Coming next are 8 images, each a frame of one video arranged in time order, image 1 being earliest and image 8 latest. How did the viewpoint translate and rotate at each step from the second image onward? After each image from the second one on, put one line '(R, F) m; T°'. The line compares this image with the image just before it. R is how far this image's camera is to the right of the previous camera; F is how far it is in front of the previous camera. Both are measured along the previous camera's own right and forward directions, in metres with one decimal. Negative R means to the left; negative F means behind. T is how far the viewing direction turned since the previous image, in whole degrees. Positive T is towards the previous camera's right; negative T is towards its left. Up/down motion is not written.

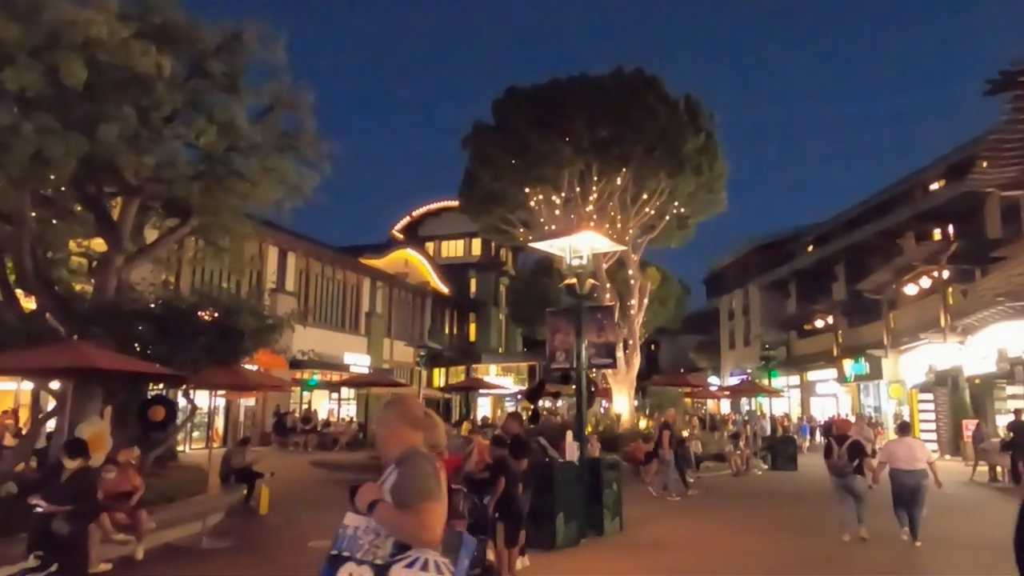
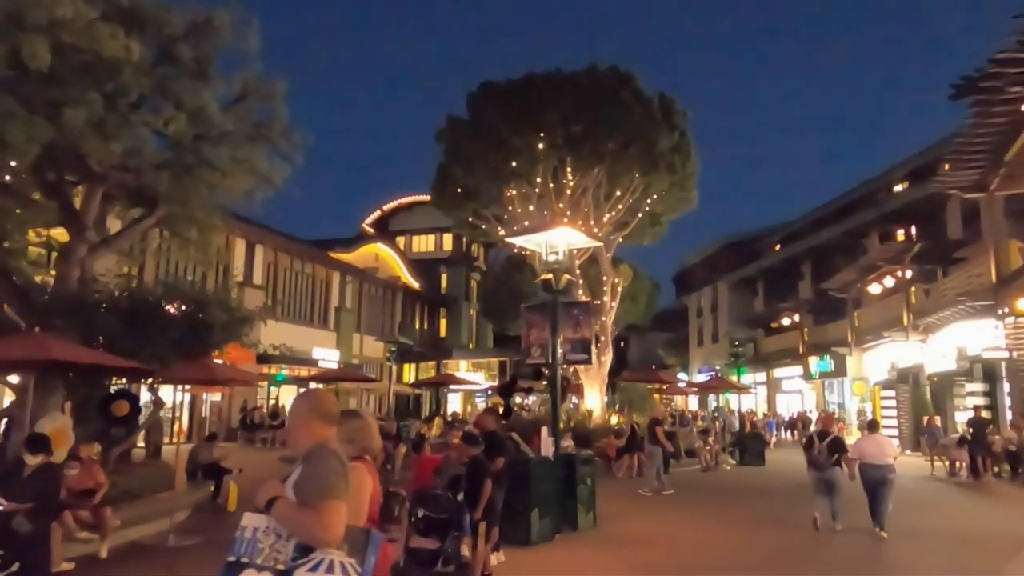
(-0.1, +0.1) m; +2°
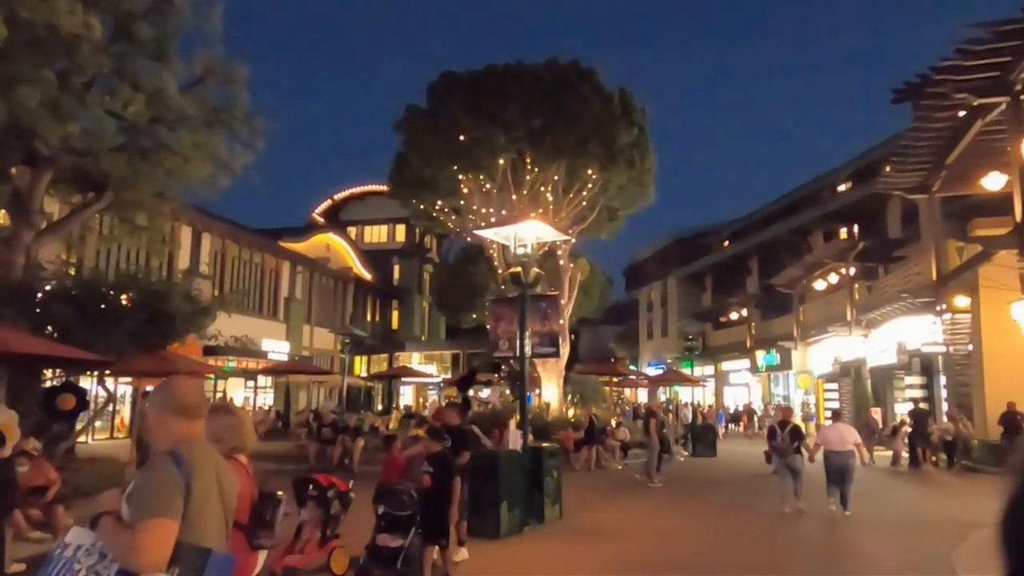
(-0.4, +0.1) m; +4°
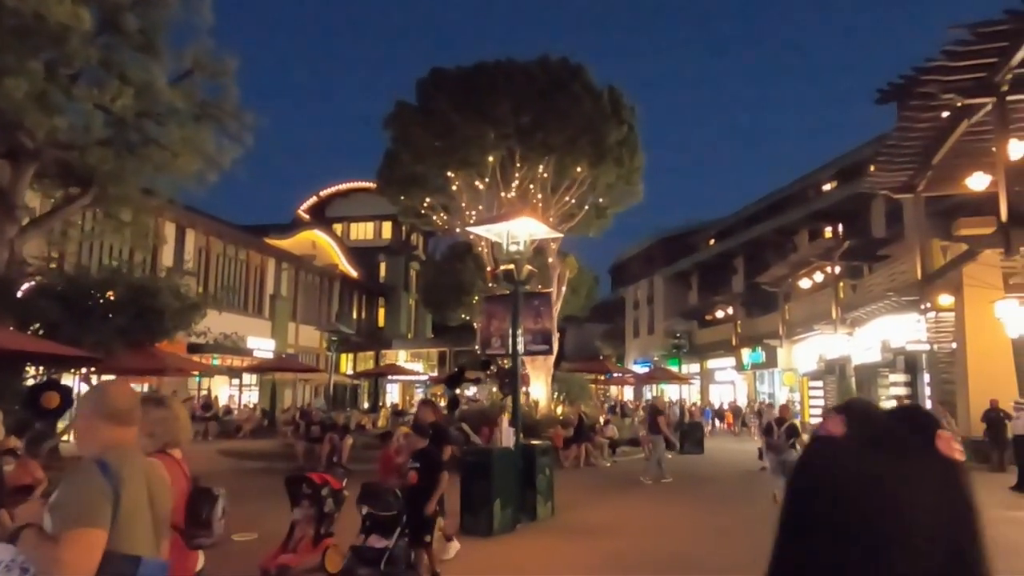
(-0.2, +0.1) m; +1°
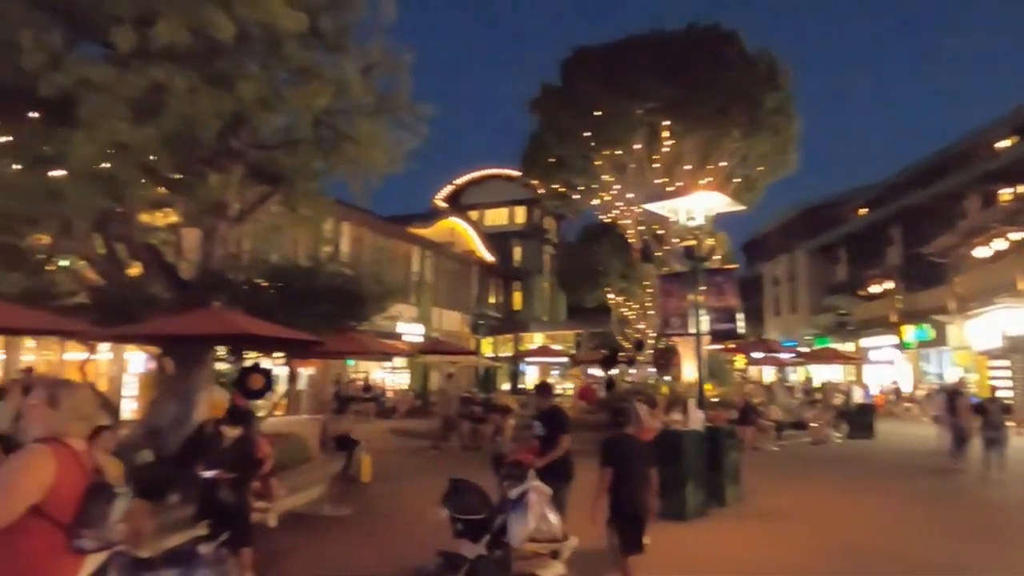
(-1.2, 0.0) m; -10°
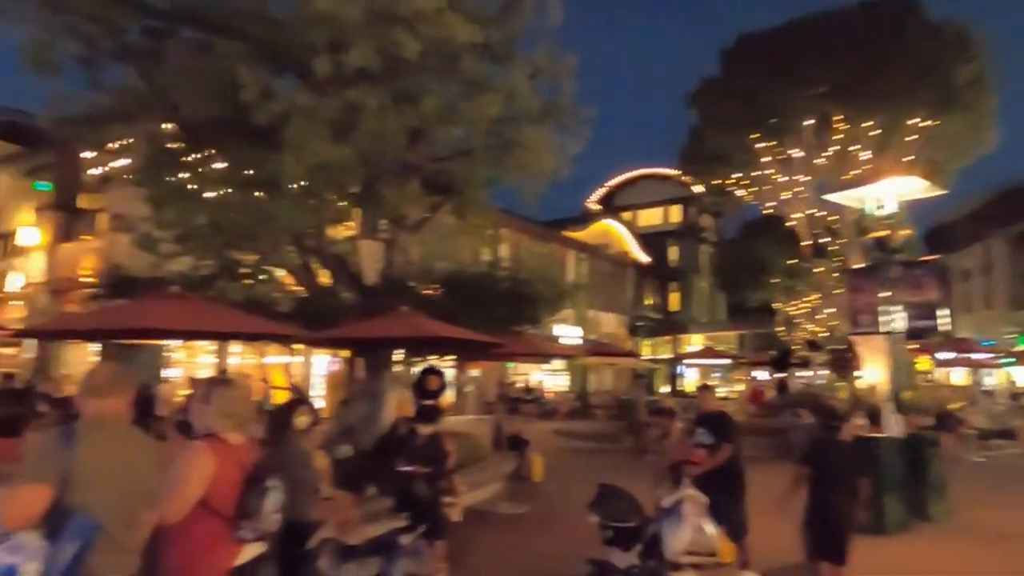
(-0.4, -0.1) m; -12°
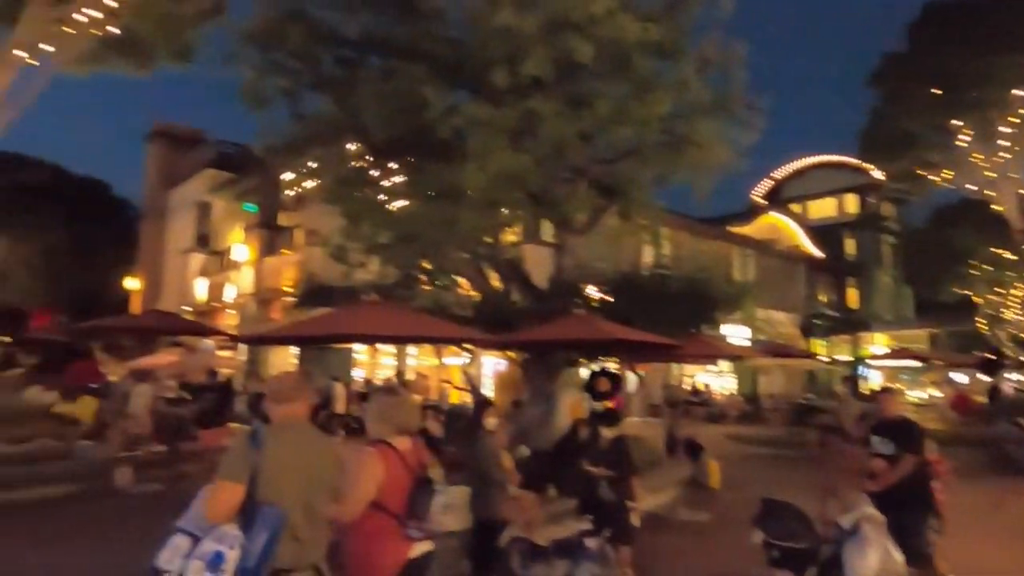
(-0.4, -0.1) m; -13°
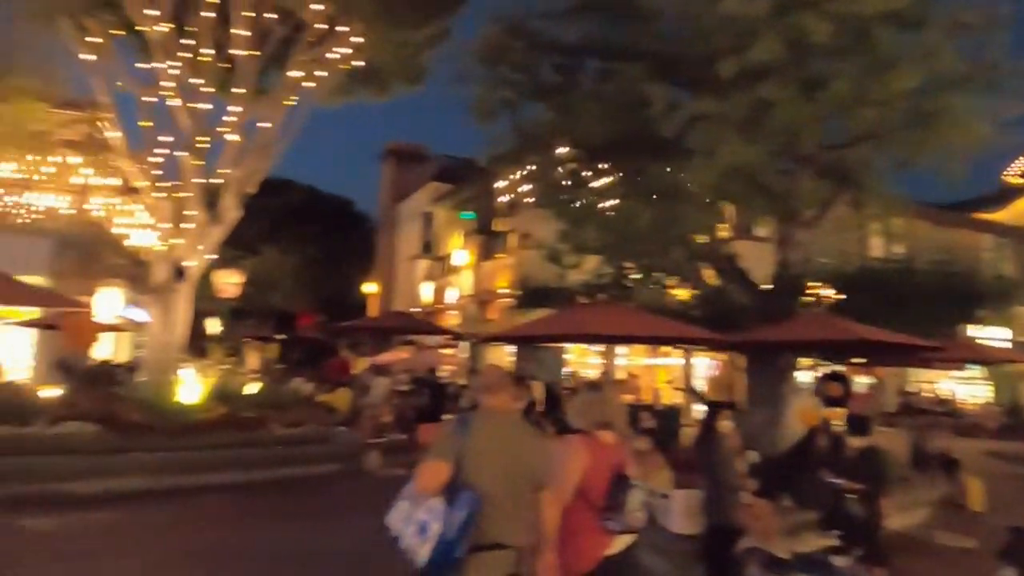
(-0.4, -0.1) m; -16°
